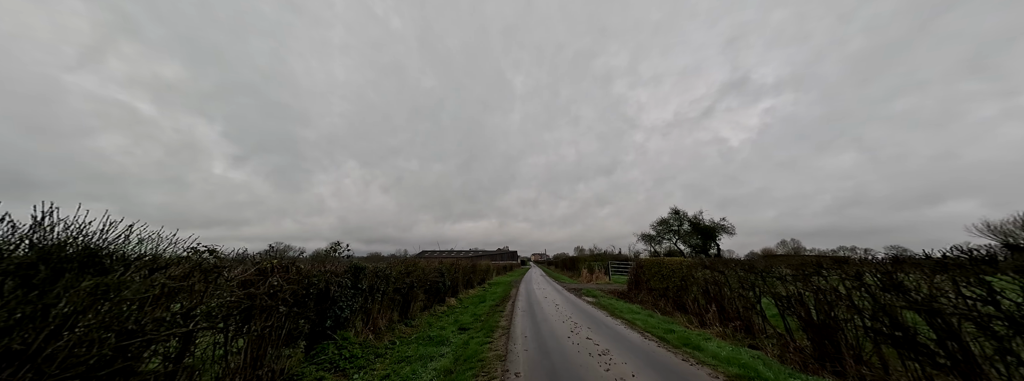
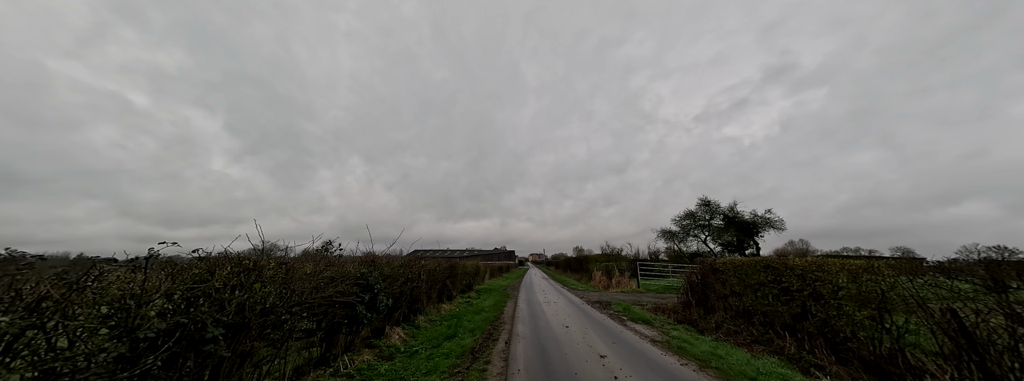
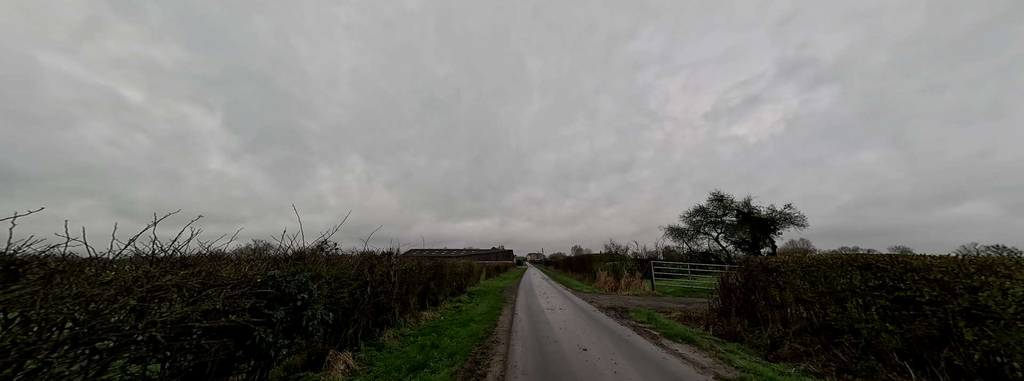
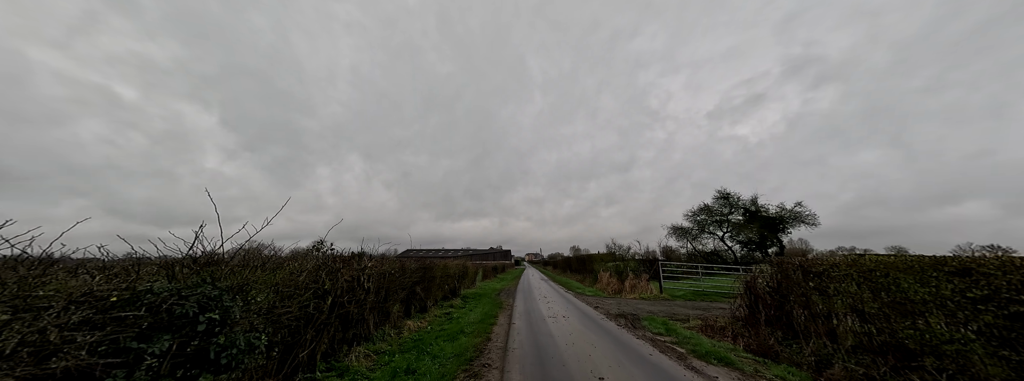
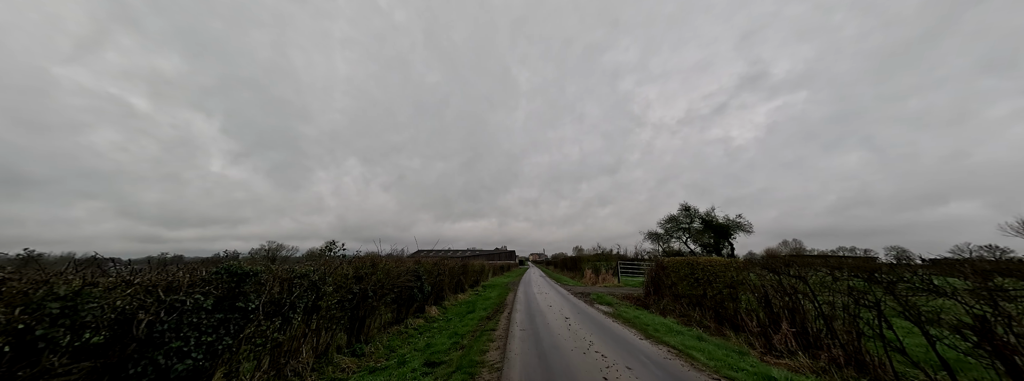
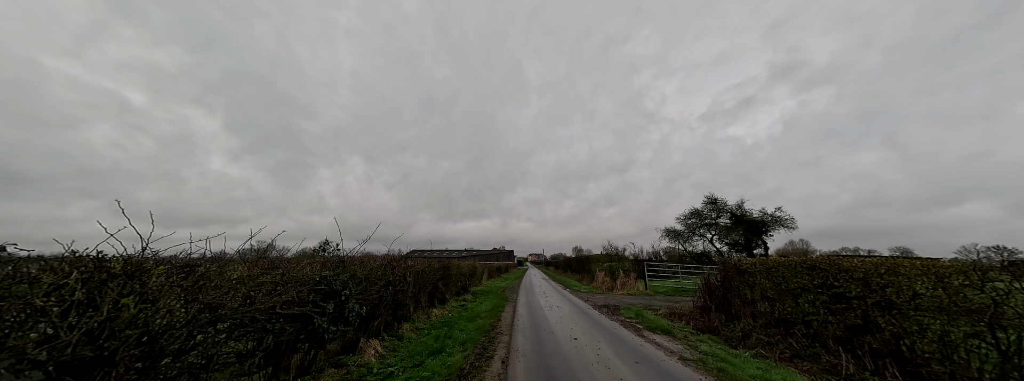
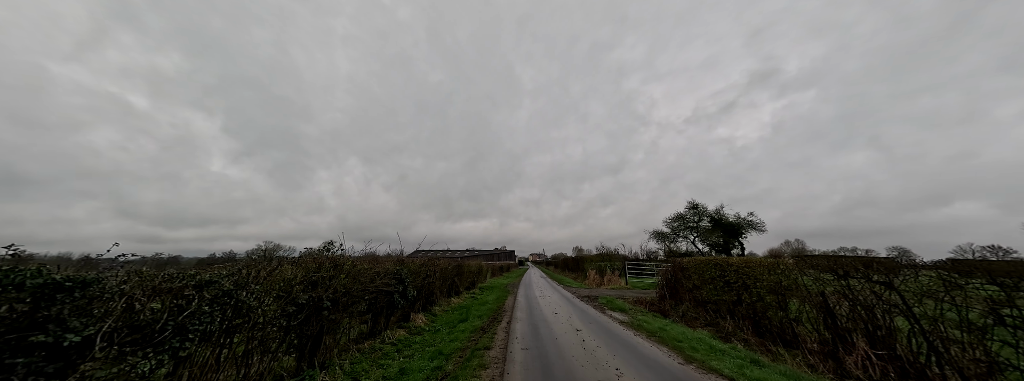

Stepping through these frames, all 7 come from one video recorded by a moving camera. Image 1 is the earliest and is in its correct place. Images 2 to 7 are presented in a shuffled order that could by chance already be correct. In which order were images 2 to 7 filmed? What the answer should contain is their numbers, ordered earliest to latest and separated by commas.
5, 7, 2, 6, 3, 4
